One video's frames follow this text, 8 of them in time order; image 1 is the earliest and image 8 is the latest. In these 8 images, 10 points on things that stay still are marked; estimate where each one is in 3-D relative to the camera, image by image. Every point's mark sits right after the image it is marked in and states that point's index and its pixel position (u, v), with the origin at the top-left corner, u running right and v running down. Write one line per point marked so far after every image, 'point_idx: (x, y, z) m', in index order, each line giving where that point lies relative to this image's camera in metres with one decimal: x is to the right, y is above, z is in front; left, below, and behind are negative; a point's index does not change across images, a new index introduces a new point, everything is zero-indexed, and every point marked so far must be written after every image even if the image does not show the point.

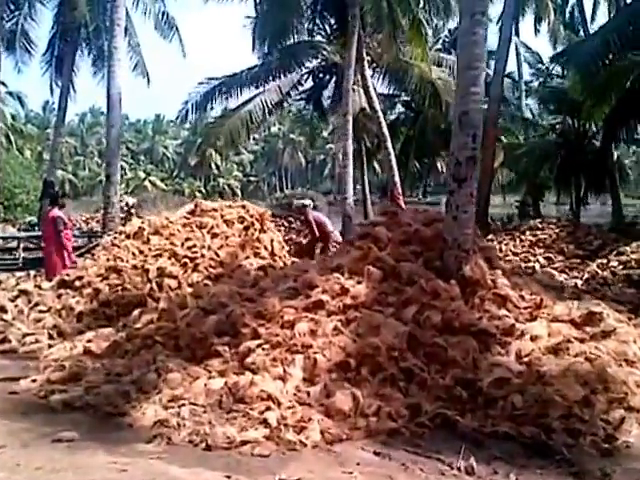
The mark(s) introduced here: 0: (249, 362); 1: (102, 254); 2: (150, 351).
0: (-0.6, -1.0, +6.0) m
1: (-2.8, -0.2, +9.9) m
2: (-1.5, -1.0, +6.7) m
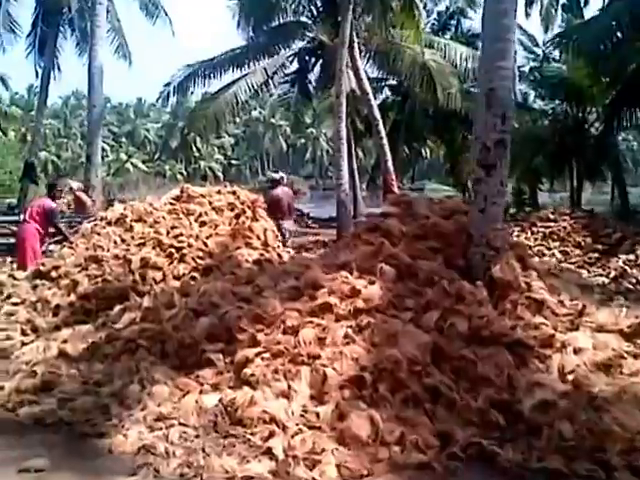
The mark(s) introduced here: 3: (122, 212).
0: (-0.5, -0.9, +5.3) m
1: (-2.8, 0.0, +9.0) m
2: (-1.4, -0.9, +5.9) m
3: (-2.4, +0.3, +9.5) m
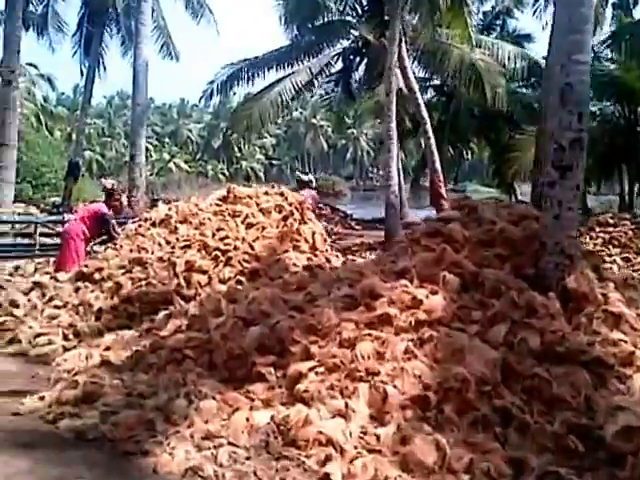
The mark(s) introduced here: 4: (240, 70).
0: (-0.1, -1.0, +4.9) m
1: (-2.2, 0.0, +8.8) m
2: (-1.0, -0.9, +5.5) m
3: (-1.8, +0.3, +9.2) m
4: (-2.1, +4.3, +19.6) m
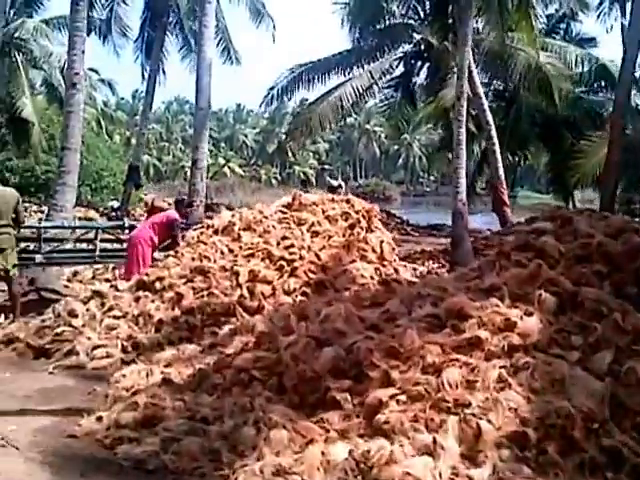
0: (+0.3, -1.0, +4.4) m
1: (-1.5, -0.1, +8.4) m
2: (-0.5, -1.0, +5.1) m
3: (-1.0, +0.2, +8.9) m
4: (-0.5, +4.2, +19.2) m
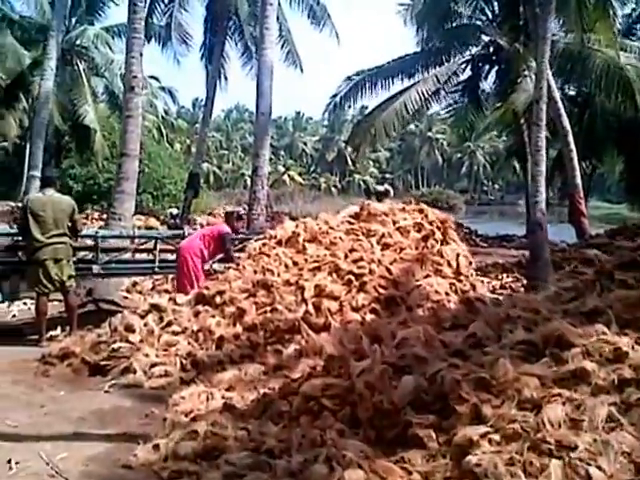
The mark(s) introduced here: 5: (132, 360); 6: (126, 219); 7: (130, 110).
0: (+0.8, -1.1, +3.8) m
1: (-0.7, -0.3, +8.0) m
2: (0.0, -1.1, +4.6) m
3: (-0.3, +0.1, +8.4) m
4: (+1.0, +3.9, +18.7) m
5: (-1.7, -1.1, +6.8) m
6: (-2.6, +0.3, +10.2) m
7: (-2.5, +1.8, +10.4) m
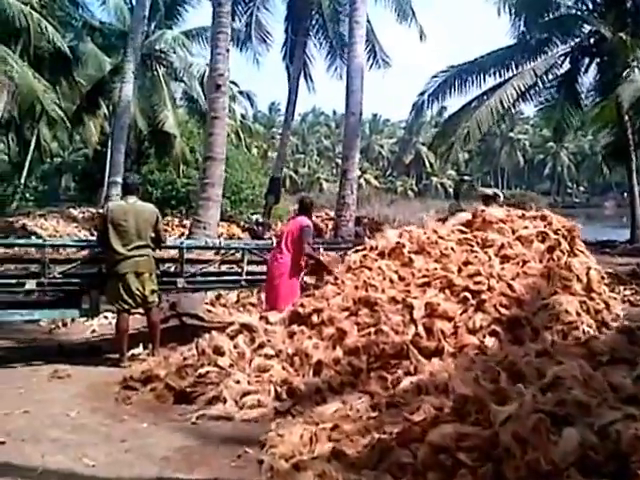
0: (+1.3, -1.2, +2.9) m
1: (+0.3, -0.4, +7.2) m
2: (+0.6, -1.2, +3.7) m
3: (+0.8, 0.0, +7.5) m
4: (+3.0, +3.8, +17.7) m
5: (-0.8, -1.2, +6.1) m
6: (-1.4, +0.1, +9.5) m
7: (-1.3, +1.6, +9.7) m
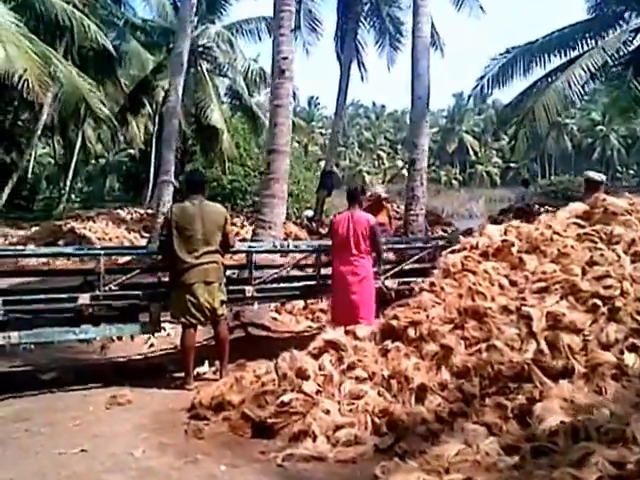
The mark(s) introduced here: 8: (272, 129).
0: (+1.9, -1.2, +1.8) m
1: (+1.0, -0.3, +6.2) m
2: (+1.2, -1.2, +2.7) m
3: (+1.5, 0.0, +6.5) m
4: (+4.2, +4.0, +16.5) m
5: (-0.1, -1.2, +5.1) m
6: (-0.5, +0.1, +8.6) m
7: (-0.5, +1.6, +8.8) m
8: (-0.6, +1.3, +8.8) m
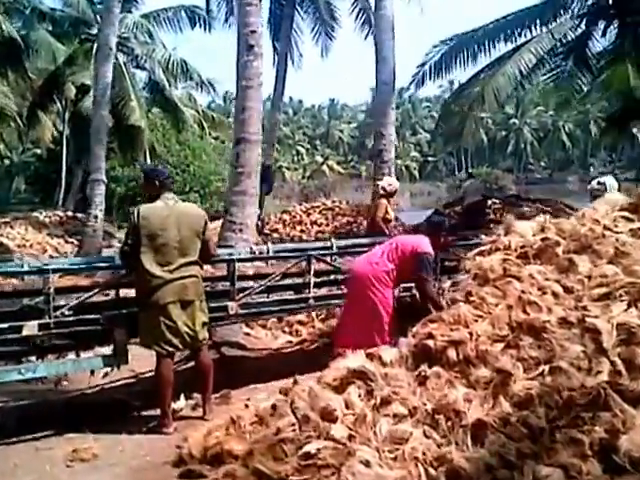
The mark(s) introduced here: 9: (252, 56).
0: (+2.4, -1.2, +1.0) m
1: (+1.1, -0.3, +5.2) m
2: (+1.7, -1.2, +1.8) m
3: (+1.5, 0.0, +5.6) m
4: (+3.0, +4.1, +15.8) m
5: (+0.1, -1.2, +4.1) m
6: (-0.7, +0.1, +7.5) m
7: (-0.8, +1.6, +7.6) m
8: (-0.8, +1.2, +7.6) m
9: (-0.8, +1.8, +7.6) m
